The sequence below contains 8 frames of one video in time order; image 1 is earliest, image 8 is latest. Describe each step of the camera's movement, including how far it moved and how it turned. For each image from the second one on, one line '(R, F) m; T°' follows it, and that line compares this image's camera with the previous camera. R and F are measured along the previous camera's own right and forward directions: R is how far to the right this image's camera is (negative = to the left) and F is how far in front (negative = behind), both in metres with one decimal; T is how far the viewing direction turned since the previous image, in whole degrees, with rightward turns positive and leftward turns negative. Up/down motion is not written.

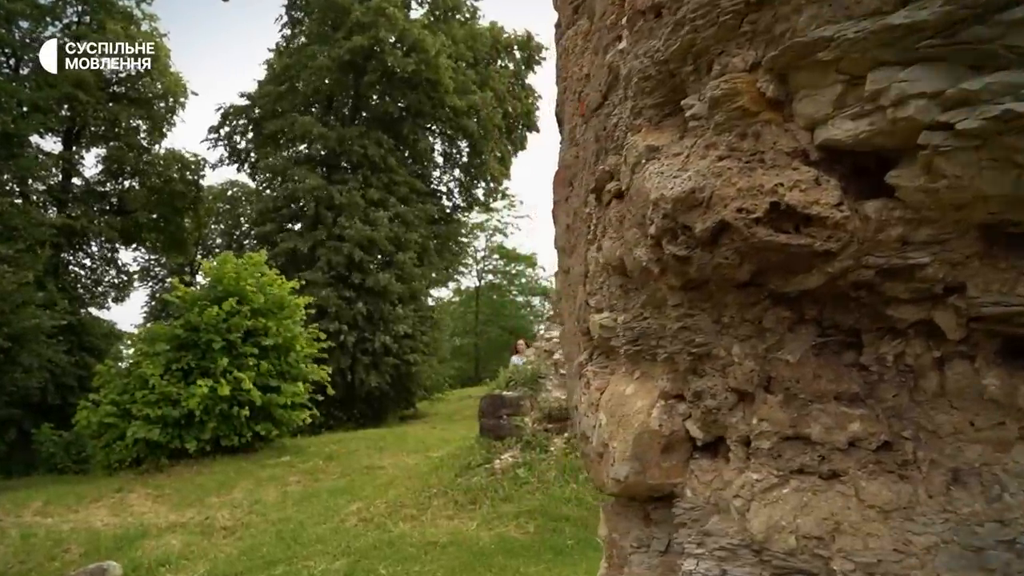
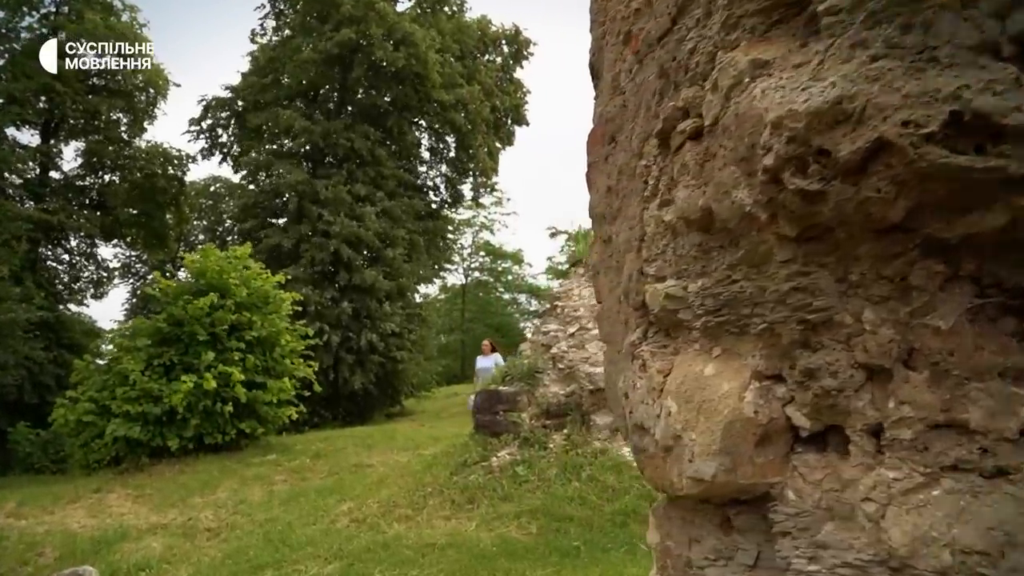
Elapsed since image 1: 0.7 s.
(-0.1, +0.3) m; +1°
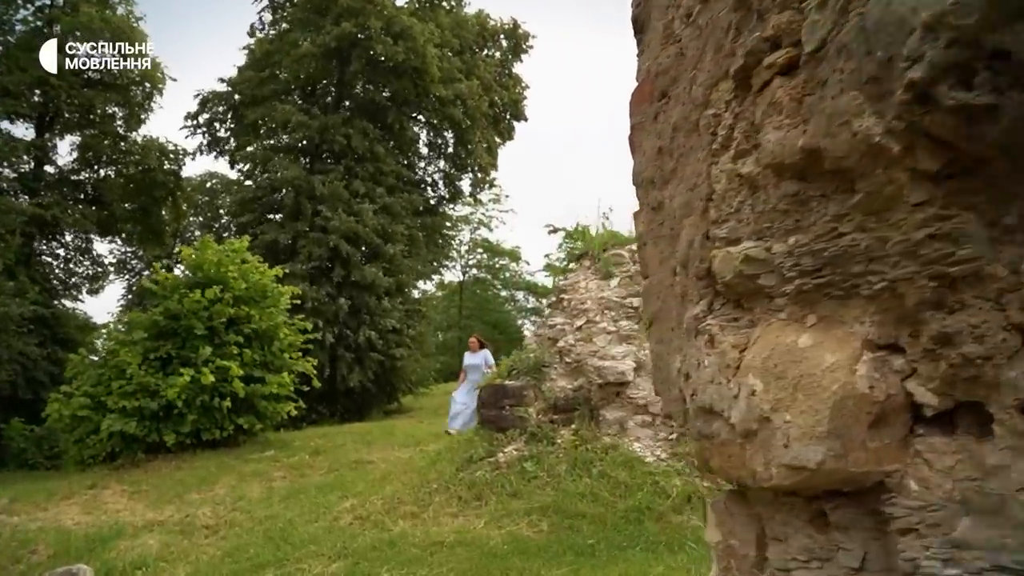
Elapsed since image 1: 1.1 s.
(-0.1, +0.2) m; 0°
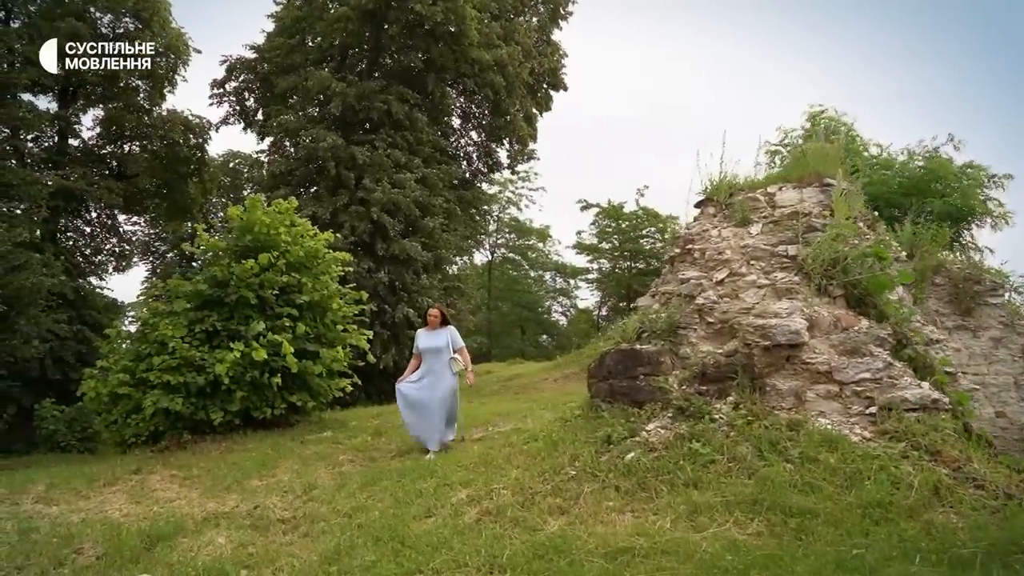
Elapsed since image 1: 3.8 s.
(-1.0, +1.3) m; -1°
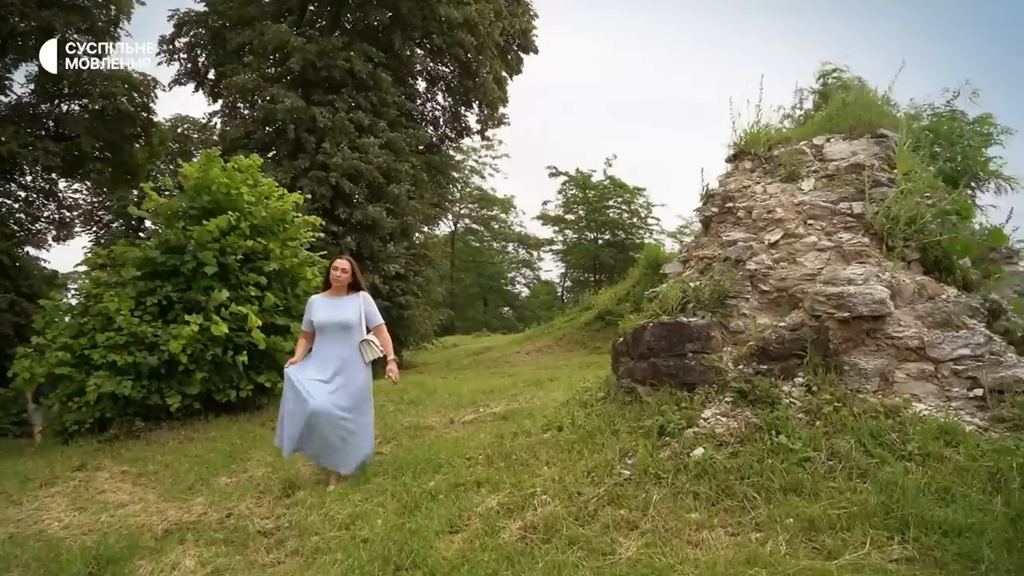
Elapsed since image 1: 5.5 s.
(-0.5, +1.0) m; +3°
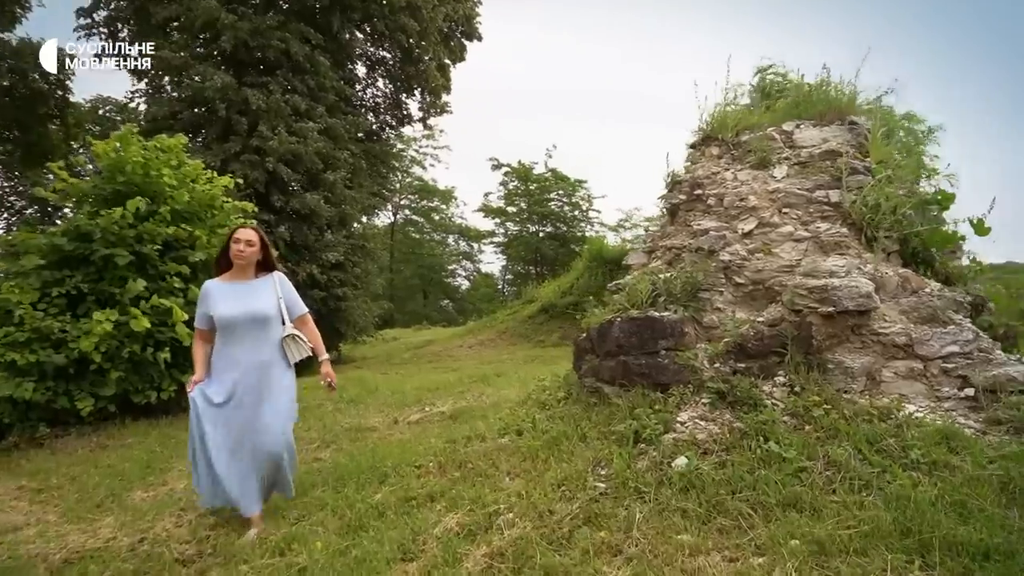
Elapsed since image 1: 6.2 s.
(-0.1, +0.5) m; +5°
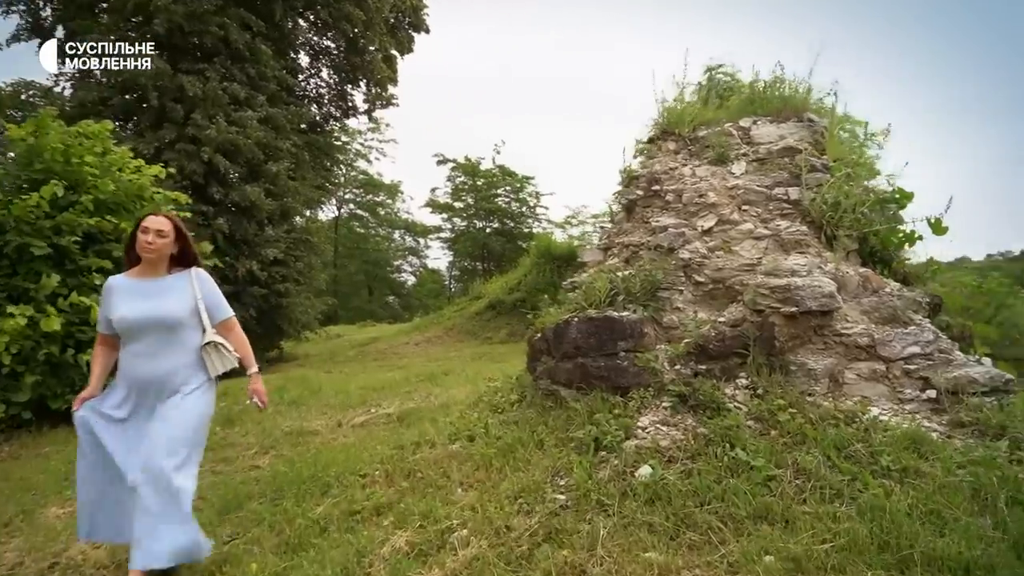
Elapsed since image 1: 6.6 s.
(0.0, +0.3) m; +4°
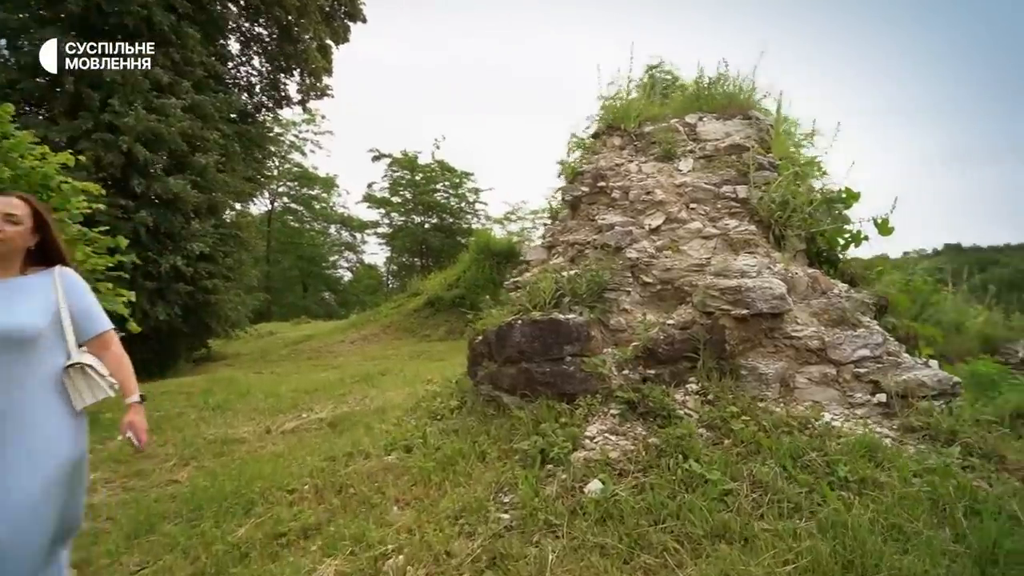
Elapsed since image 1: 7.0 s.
(0.0, +0.3) m; +5°
